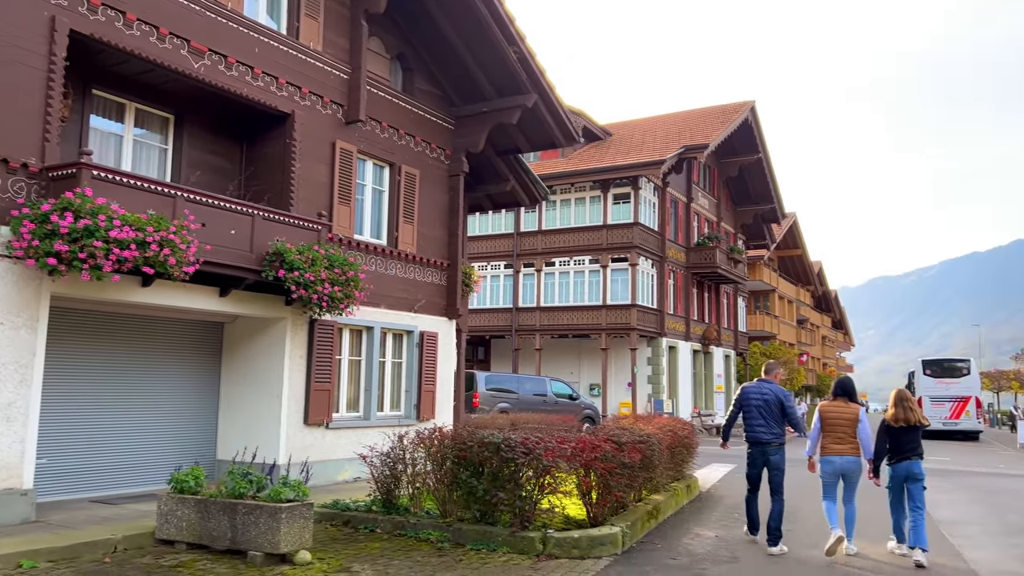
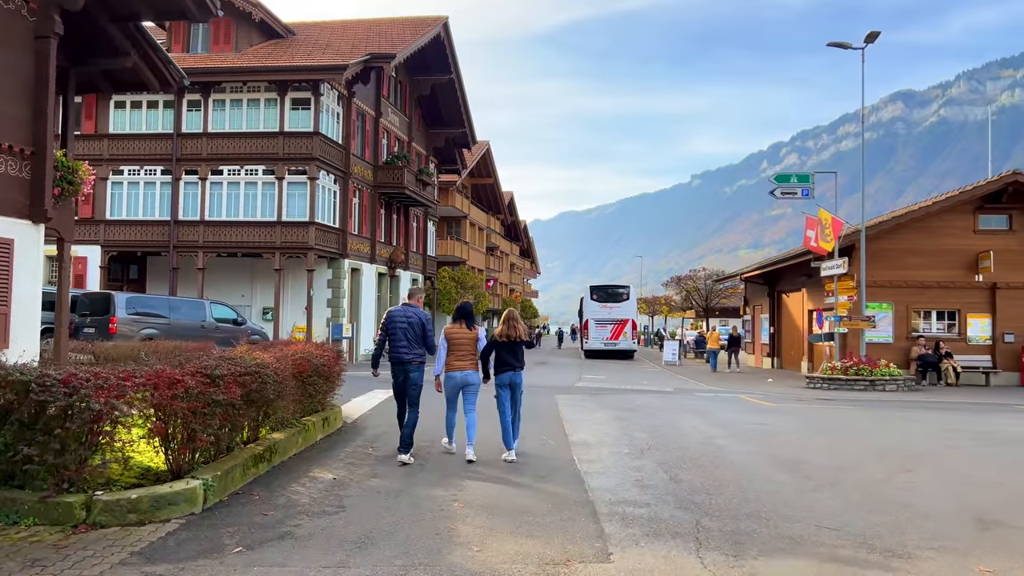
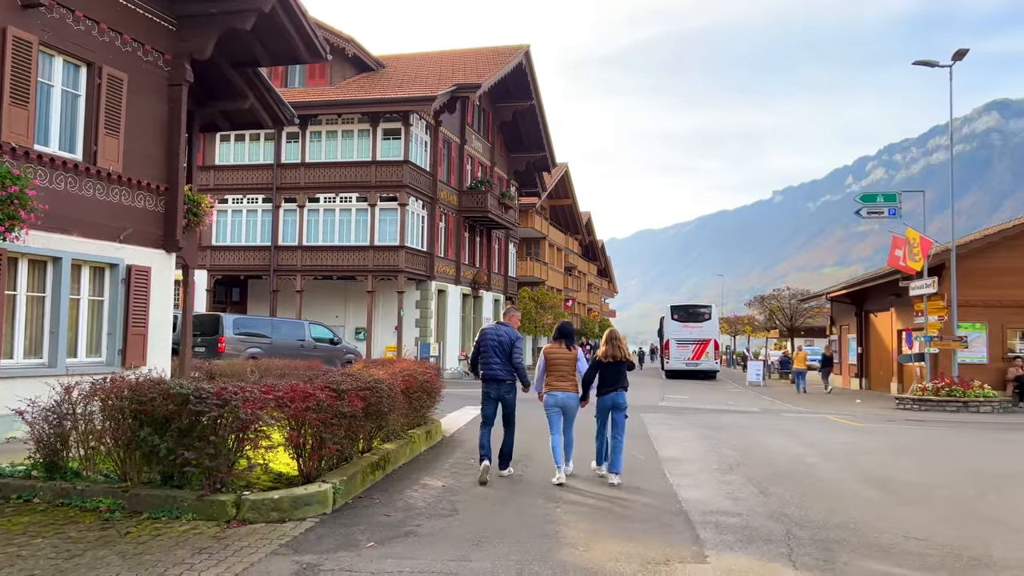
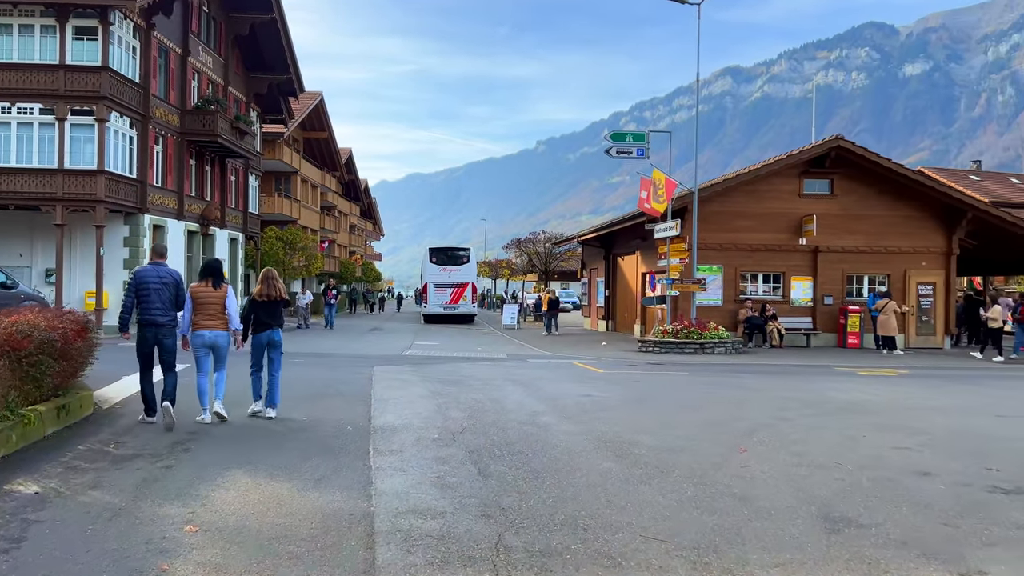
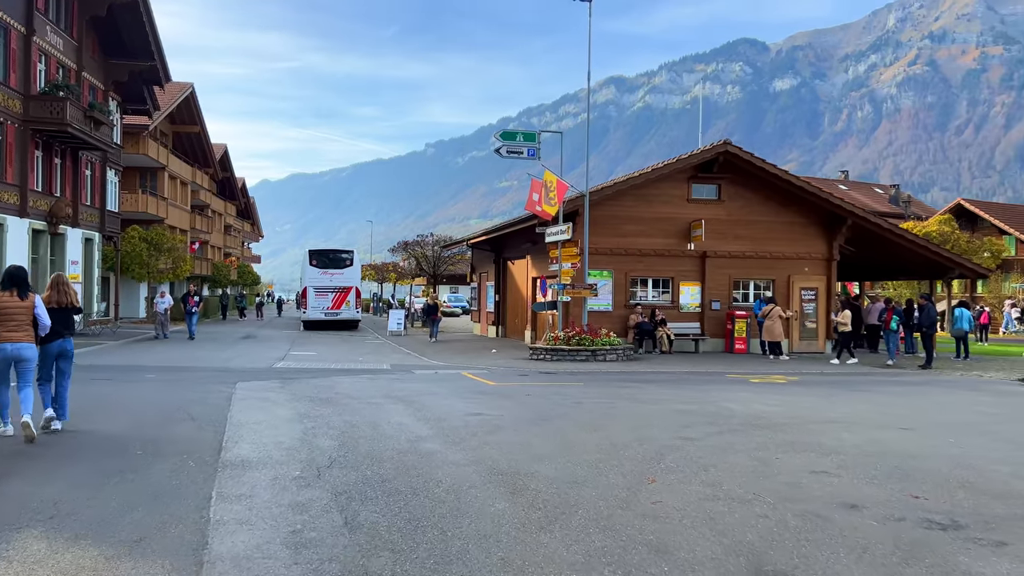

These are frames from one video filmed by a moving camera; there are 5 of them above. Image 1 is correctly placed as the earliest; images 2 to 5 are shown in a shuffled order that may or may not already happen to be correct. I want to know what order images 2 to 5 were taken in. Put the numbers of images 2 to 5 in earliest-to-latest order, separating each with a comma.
3, 2, 4, 5
